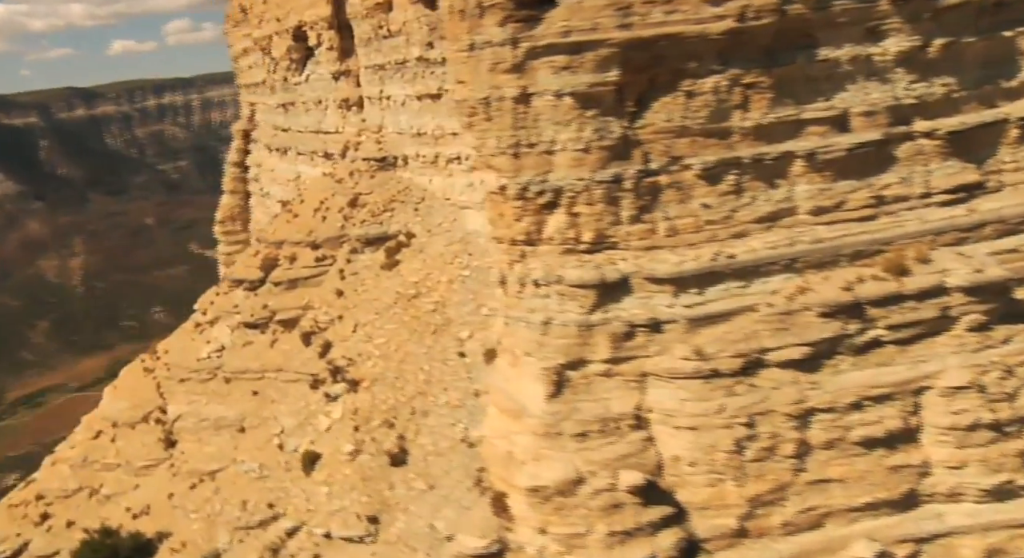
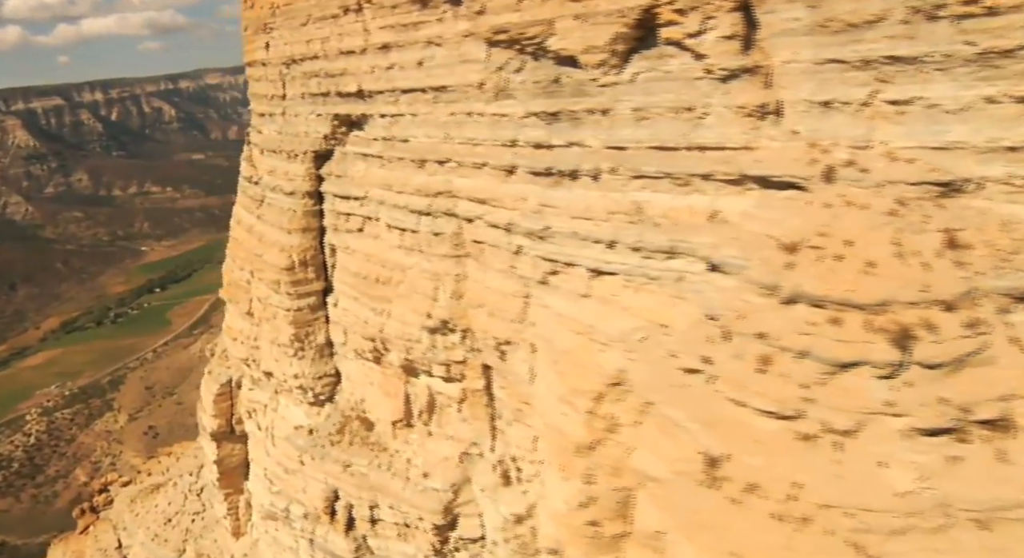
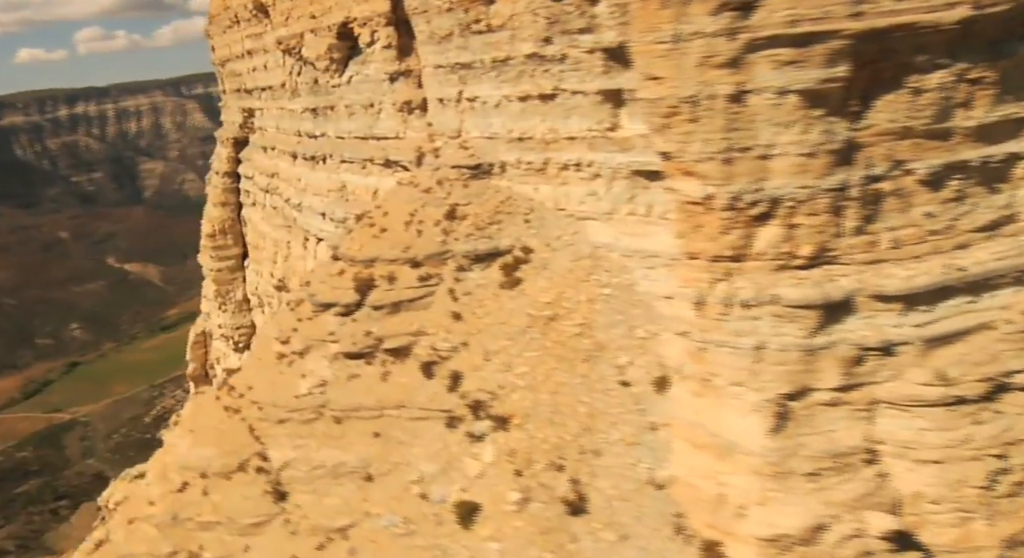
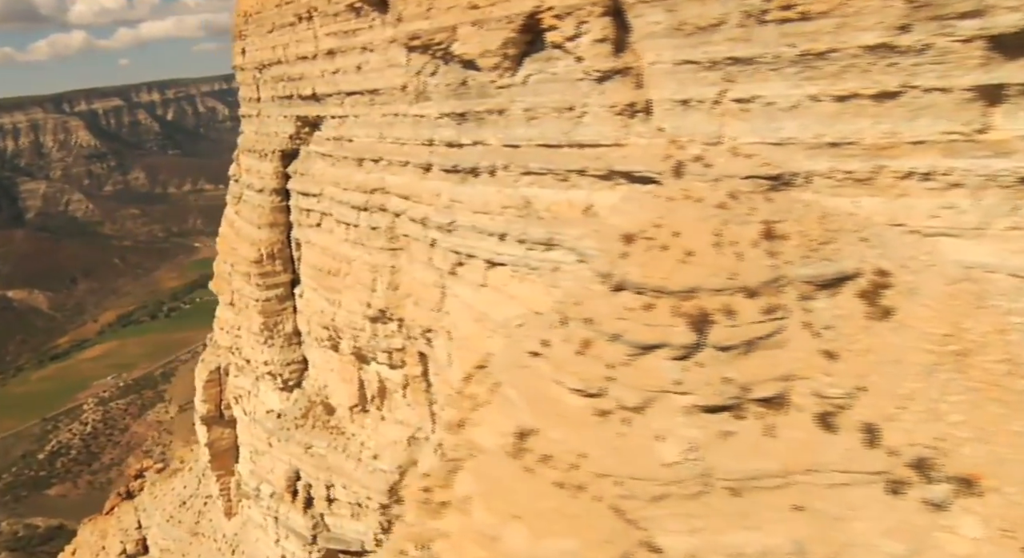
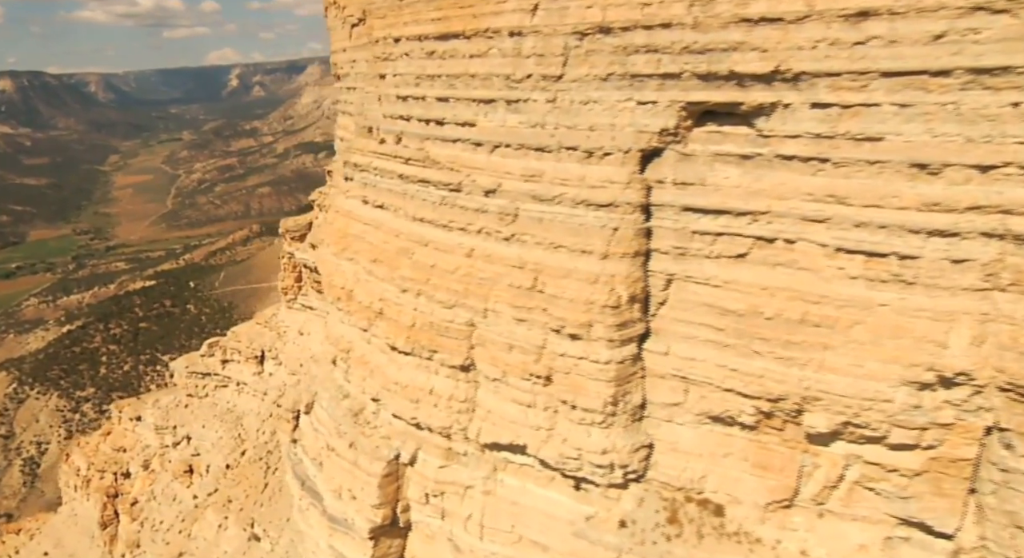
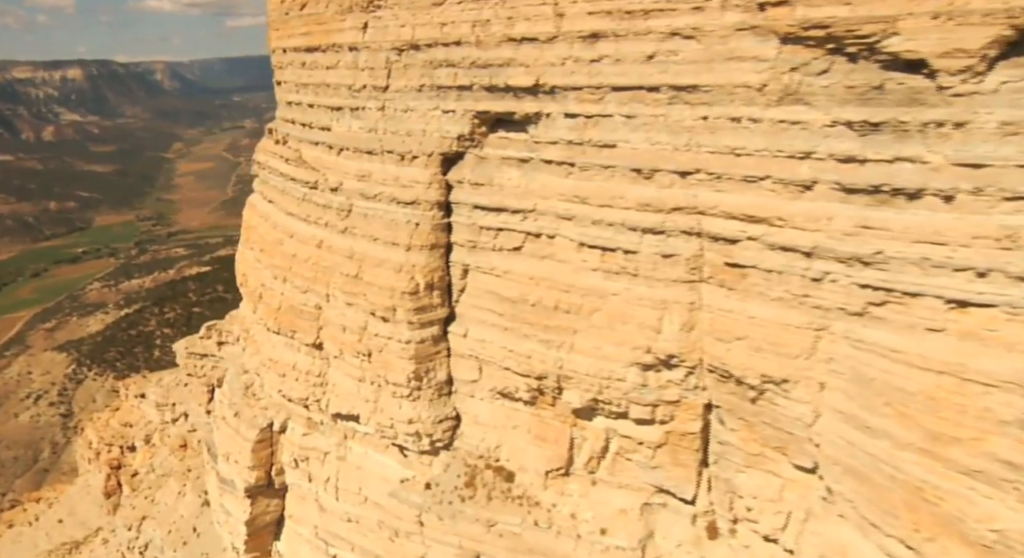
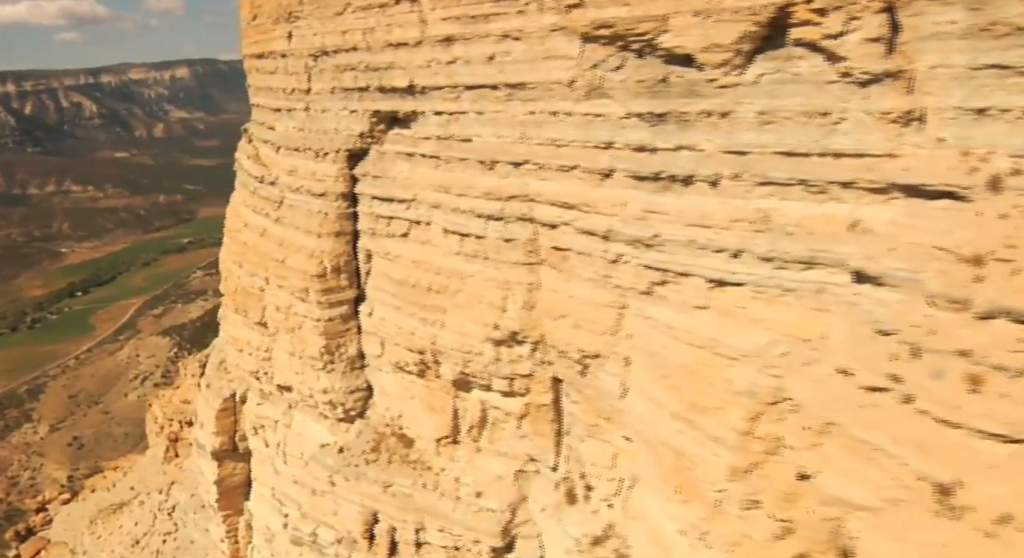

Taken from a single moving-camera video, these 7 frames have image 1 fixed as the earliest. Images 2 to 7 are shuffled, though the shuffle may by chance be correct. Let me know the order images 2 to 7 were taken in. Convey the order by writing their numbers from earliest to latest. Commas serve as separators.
3, 4, 2, 7, 6, 5
